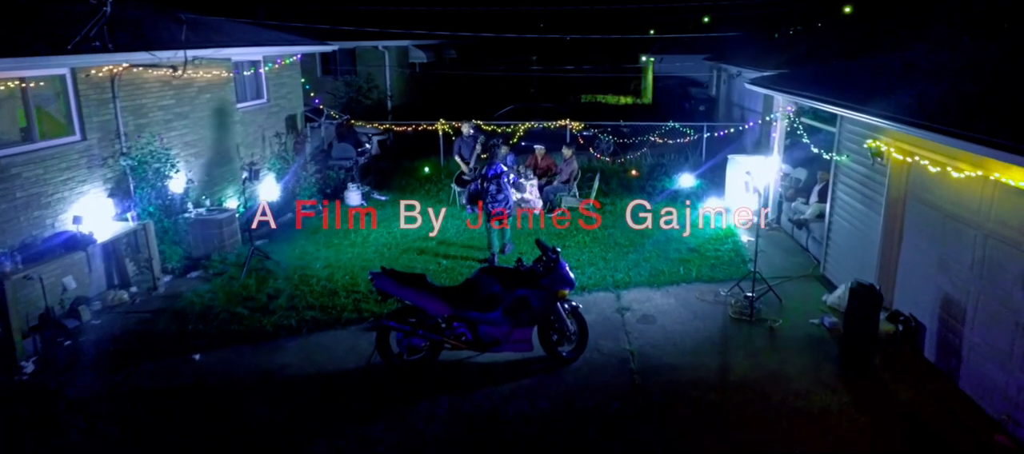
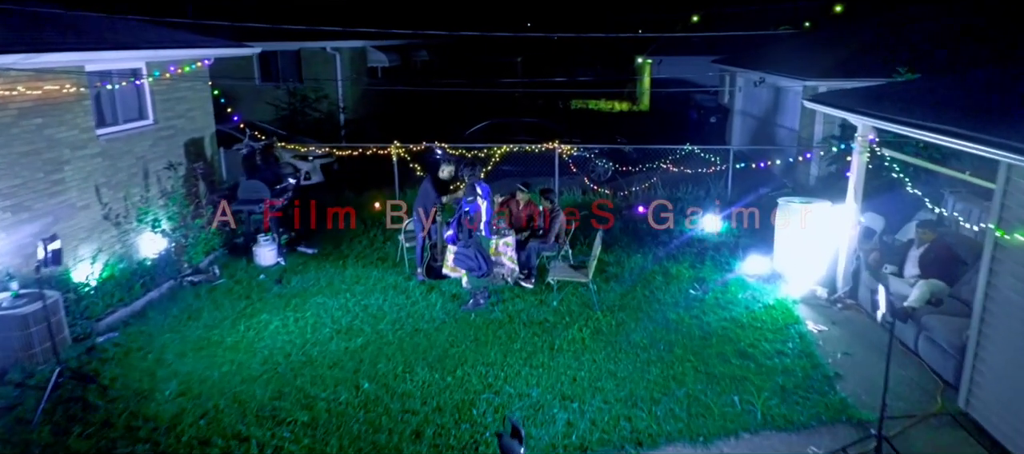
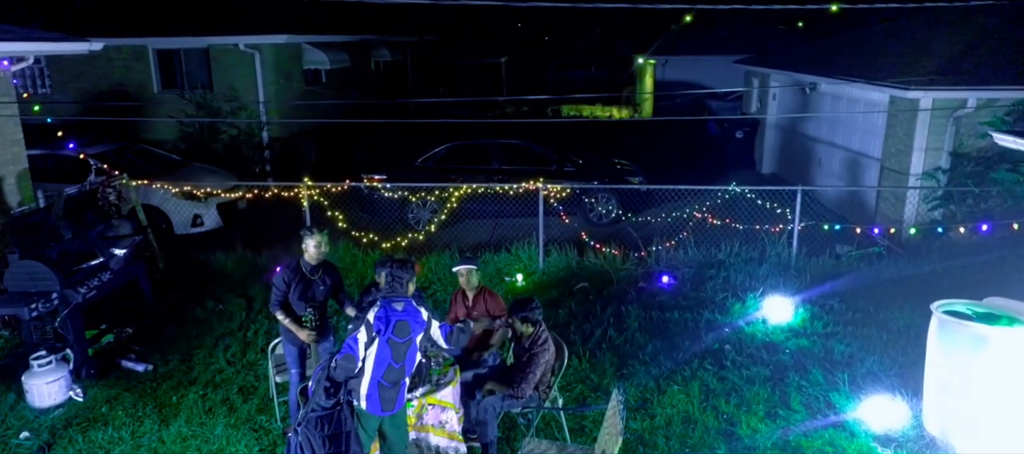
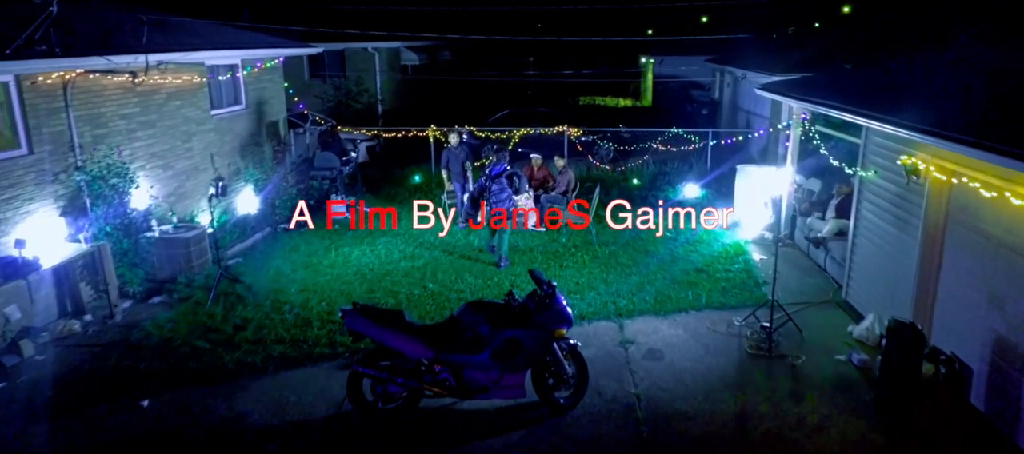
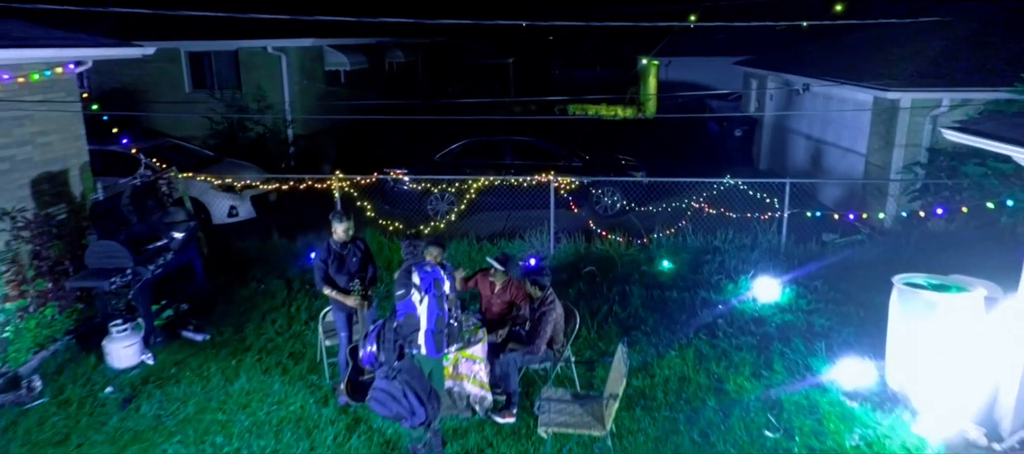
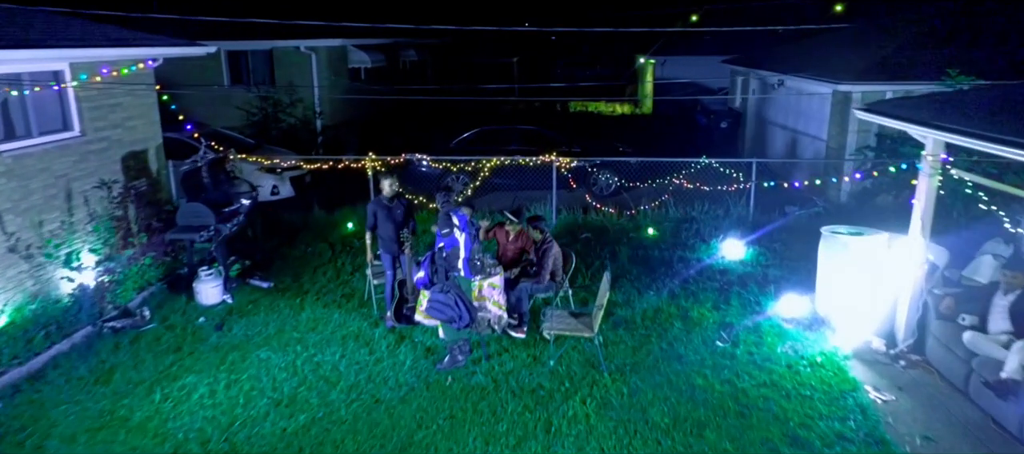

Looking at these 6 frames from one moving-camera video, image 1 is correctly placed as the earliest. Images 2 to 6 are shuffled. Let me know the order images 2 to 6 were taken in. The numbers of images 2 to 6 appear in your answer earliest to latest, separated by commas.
4, 2, 6, 5, 3
